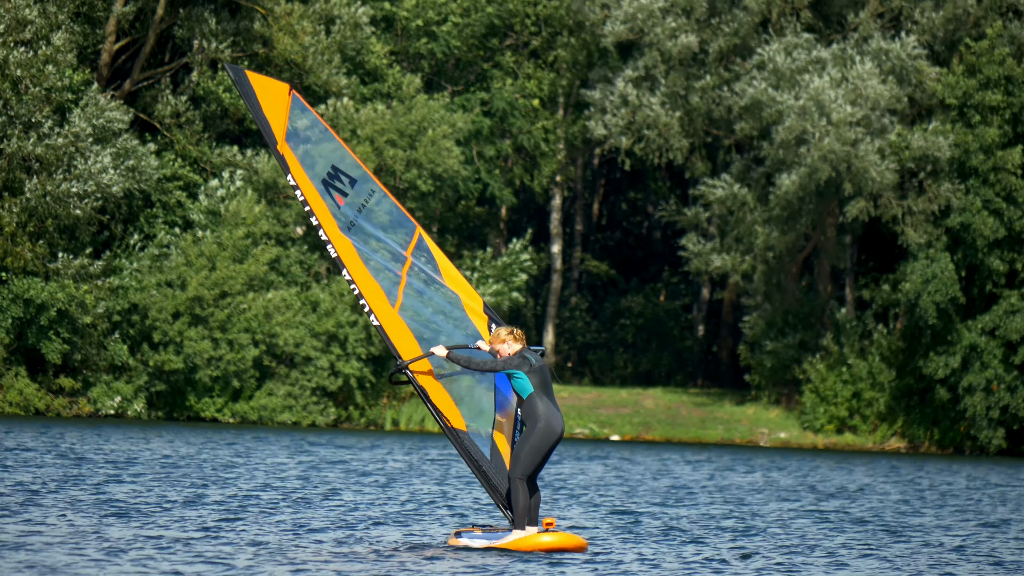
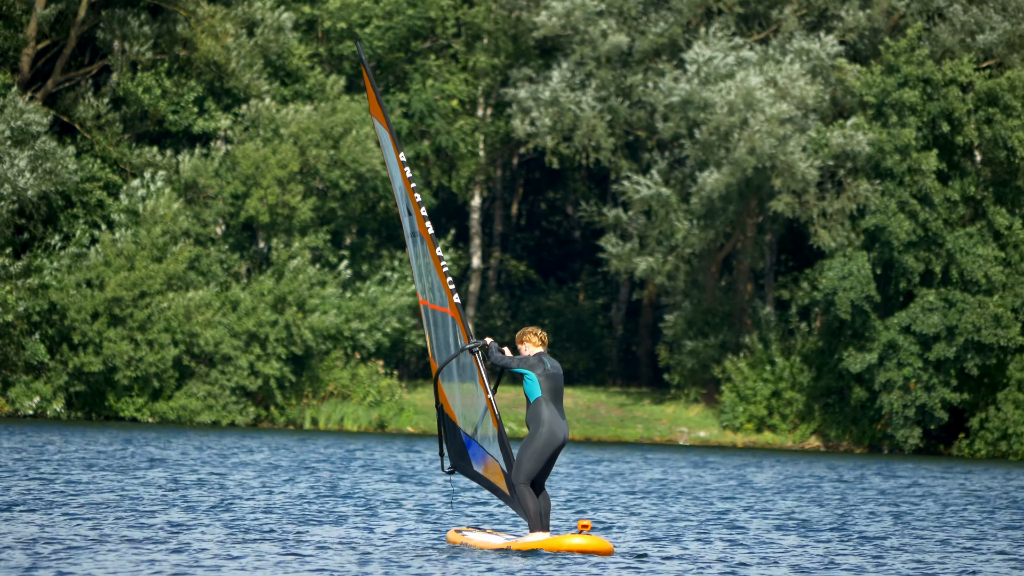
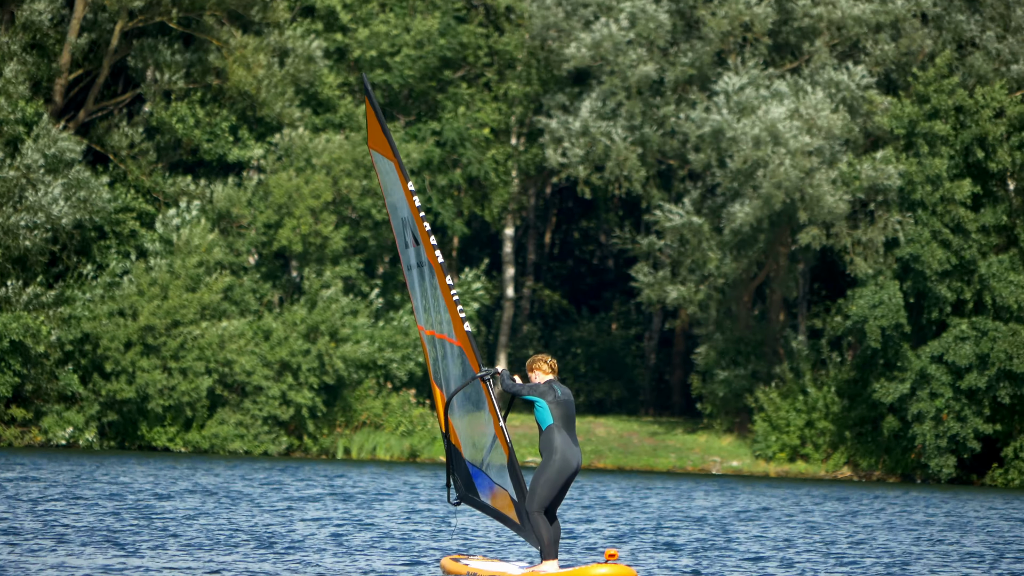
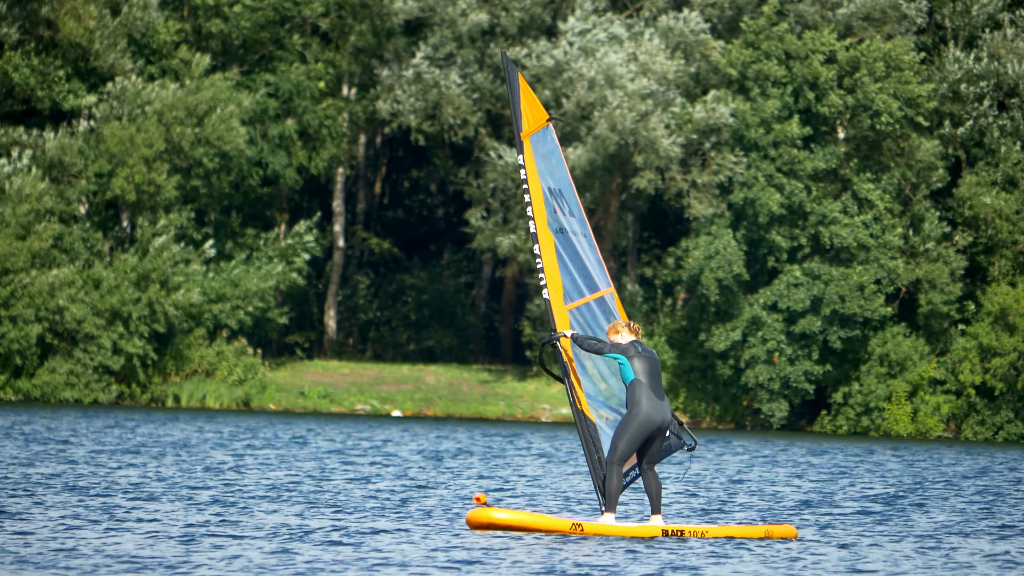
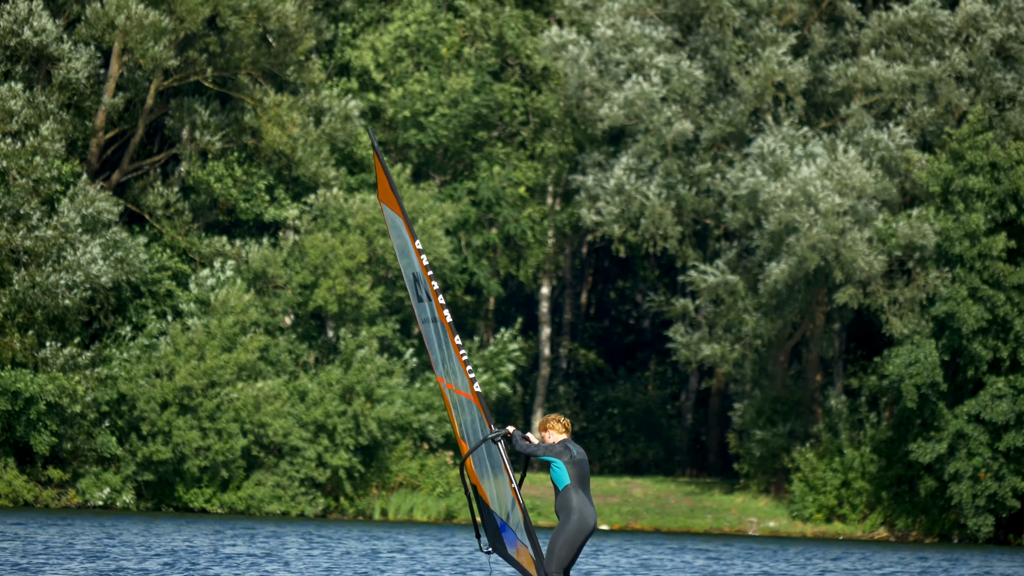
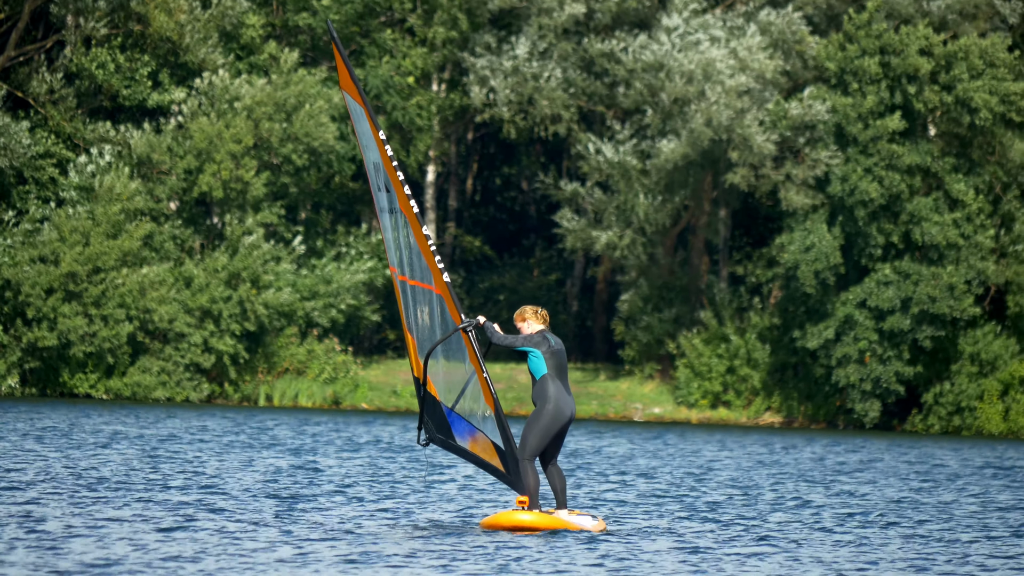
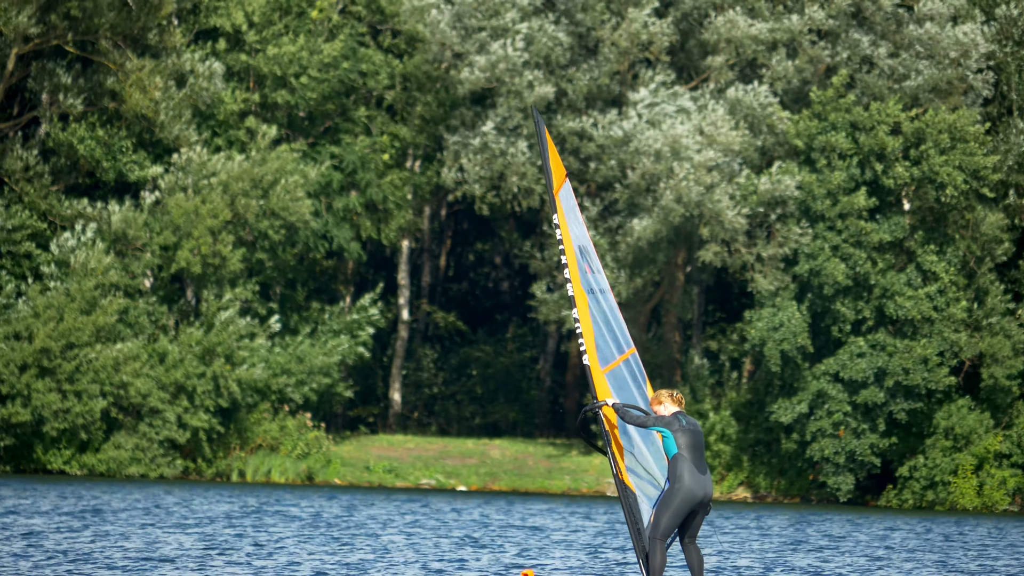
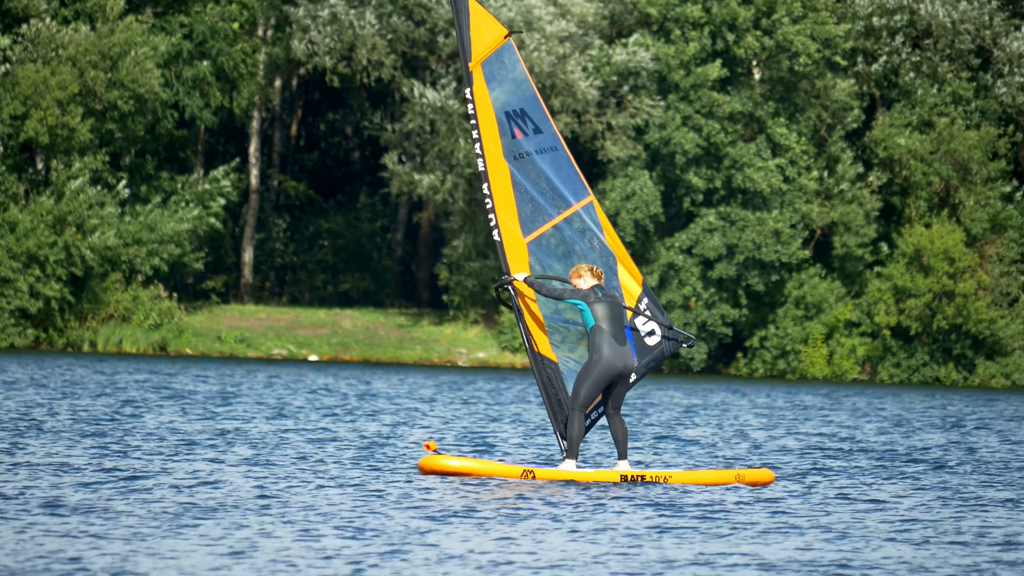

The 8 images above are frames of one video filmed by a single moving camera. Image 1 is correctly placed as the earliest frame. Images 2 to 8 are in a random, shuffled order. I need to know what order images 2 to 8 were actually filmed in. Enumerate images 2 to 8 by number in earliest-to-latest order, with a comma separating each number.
5, 3, 2, 6, 7, 4, 8
